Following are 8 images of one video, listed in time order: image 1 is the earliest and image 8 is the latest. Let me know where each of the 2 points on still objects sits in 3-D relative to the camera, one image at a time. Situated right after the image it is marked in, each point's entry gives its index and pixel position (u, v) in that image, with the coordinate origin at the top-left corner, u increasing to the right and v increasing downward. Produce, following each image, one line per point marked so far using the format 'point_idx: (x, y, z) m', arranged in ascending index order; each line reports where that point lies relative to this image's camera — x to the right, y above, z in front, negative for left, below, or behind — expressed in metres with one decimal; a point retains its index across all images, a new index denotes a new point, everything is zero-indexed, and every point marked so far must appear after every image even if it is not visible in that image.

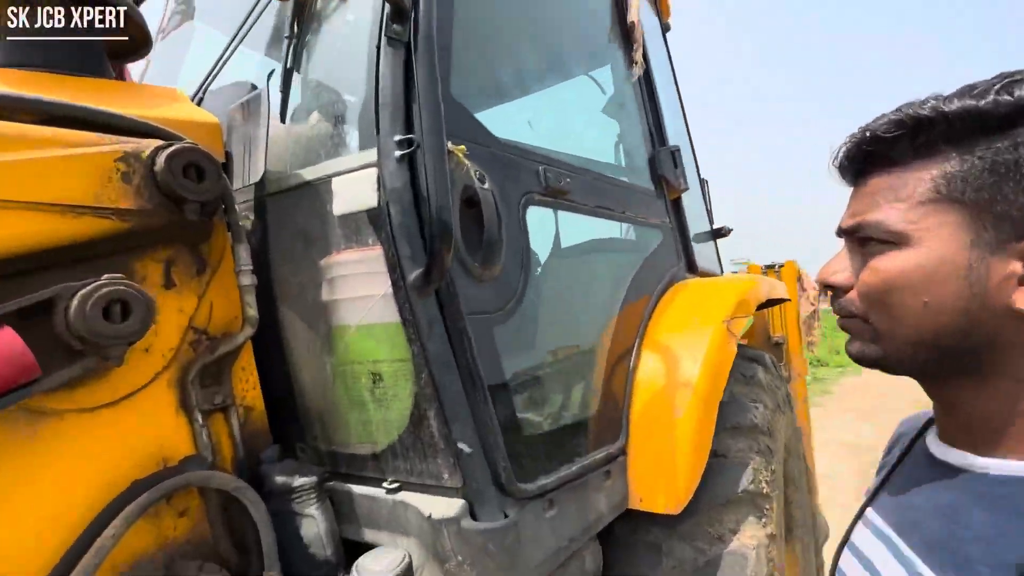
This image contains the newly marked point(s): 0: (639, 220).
0: (+0.4, +0.2, +2.4) m
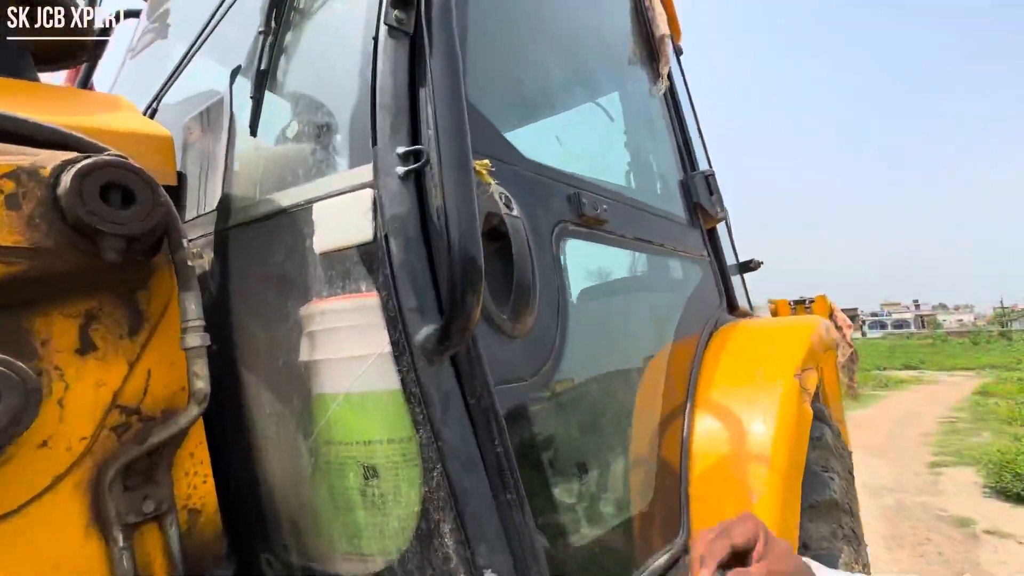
0: (+0.5, +0.1, +2.1) m
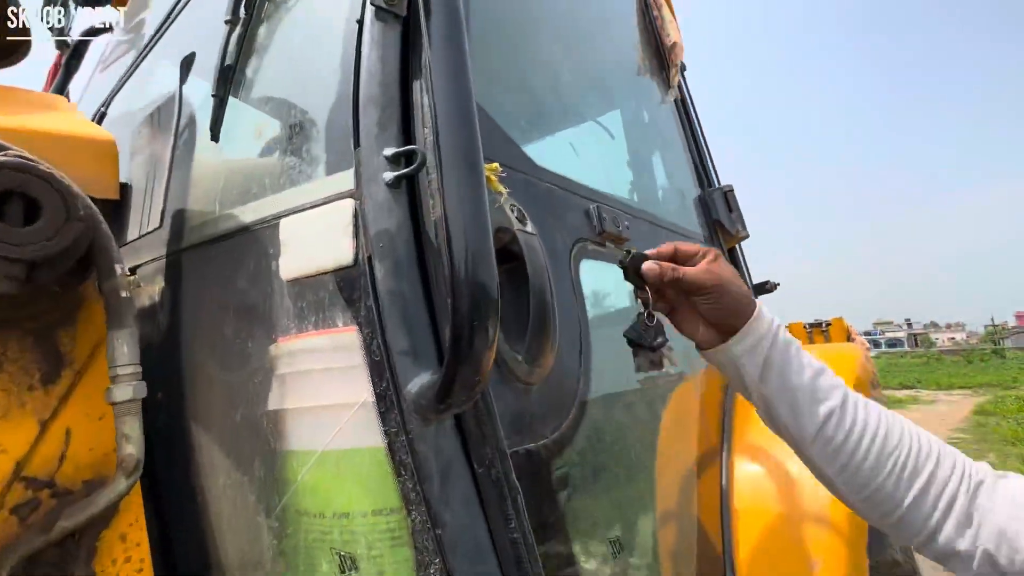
0: (+0.5, 0.0, +1.8) m
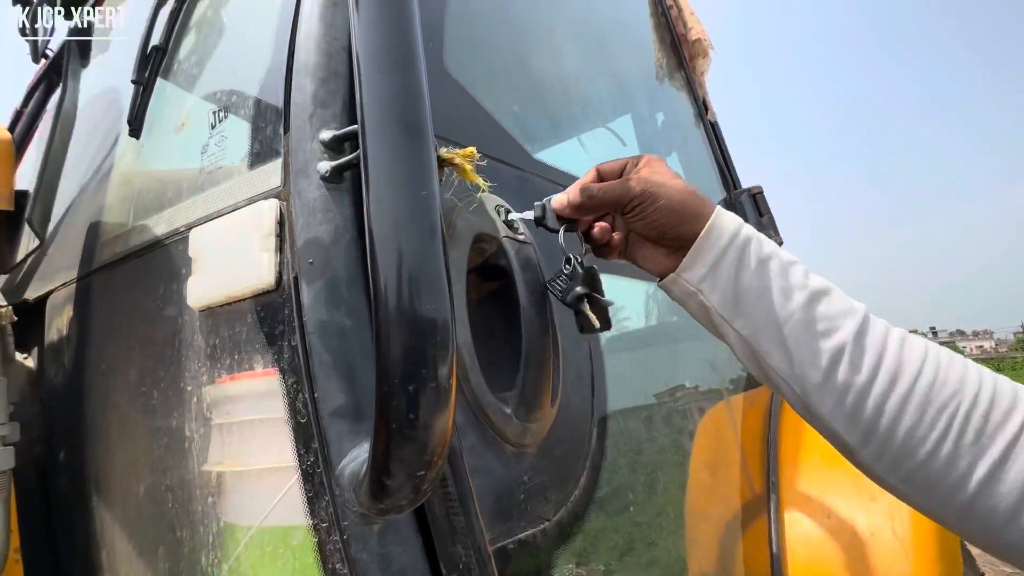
0: (+0.5, 0.0, +1.6) m
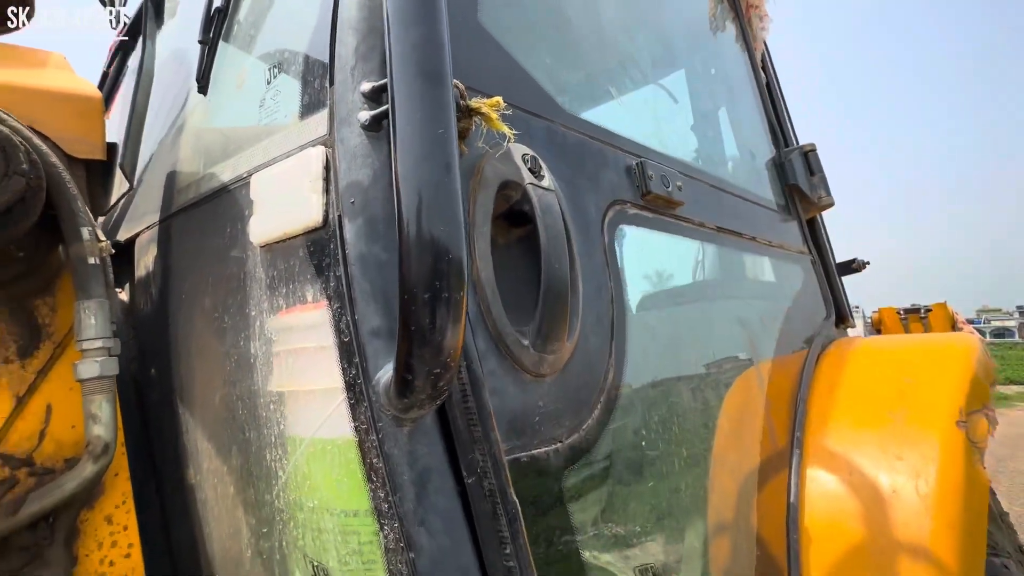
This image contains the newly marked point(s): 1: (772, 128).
0: (+0.6, +0.1, +1.6) m
1: (+0.8, +0.5, +2.0) m
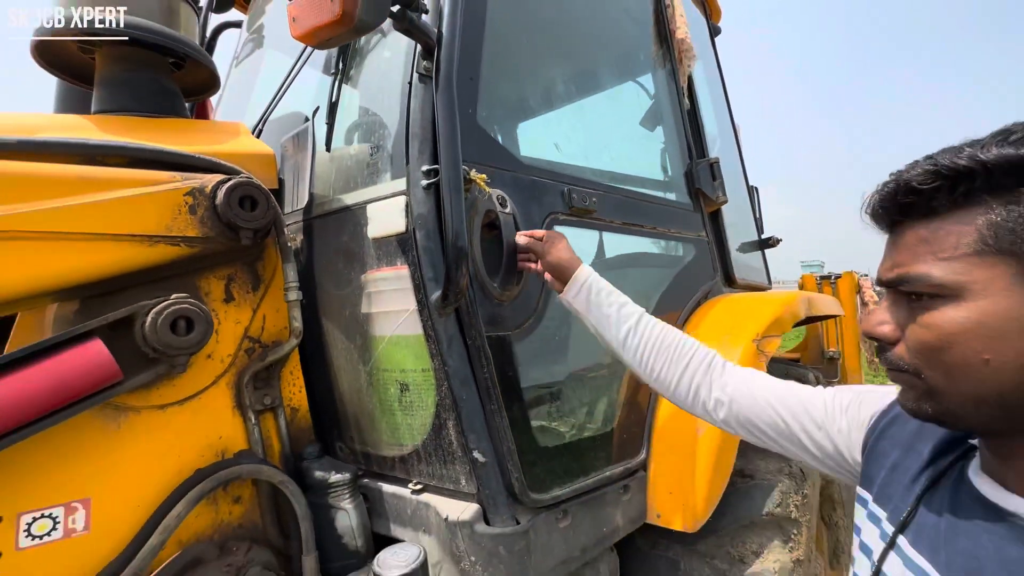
0: (+0.6, +0.2, +2.5) m
1: (+0.7, +0.6, +2.8) m
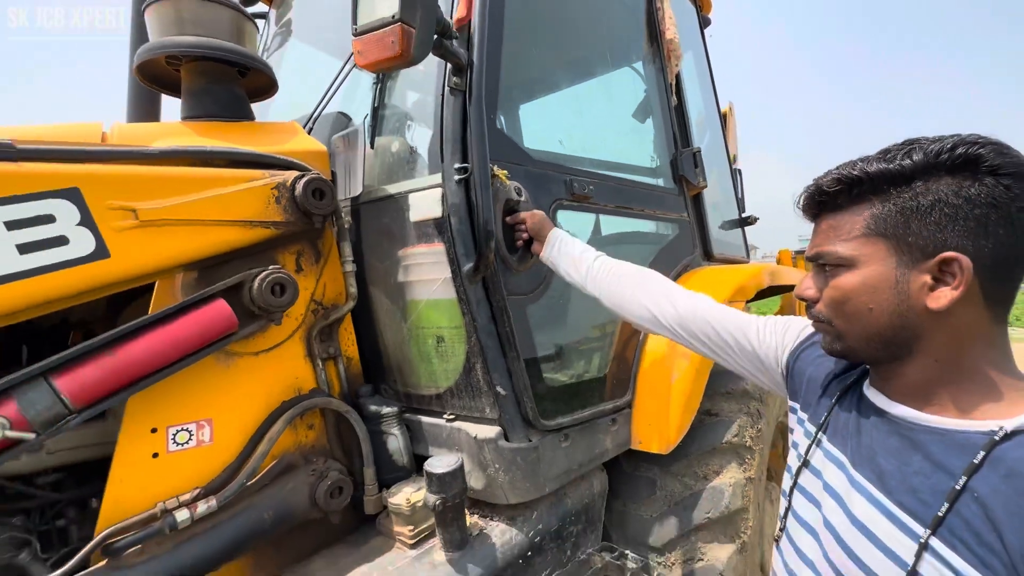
0: (+0.6, +0.3, +2.9) m
1: (+0.8, +0.7, +3.3) m
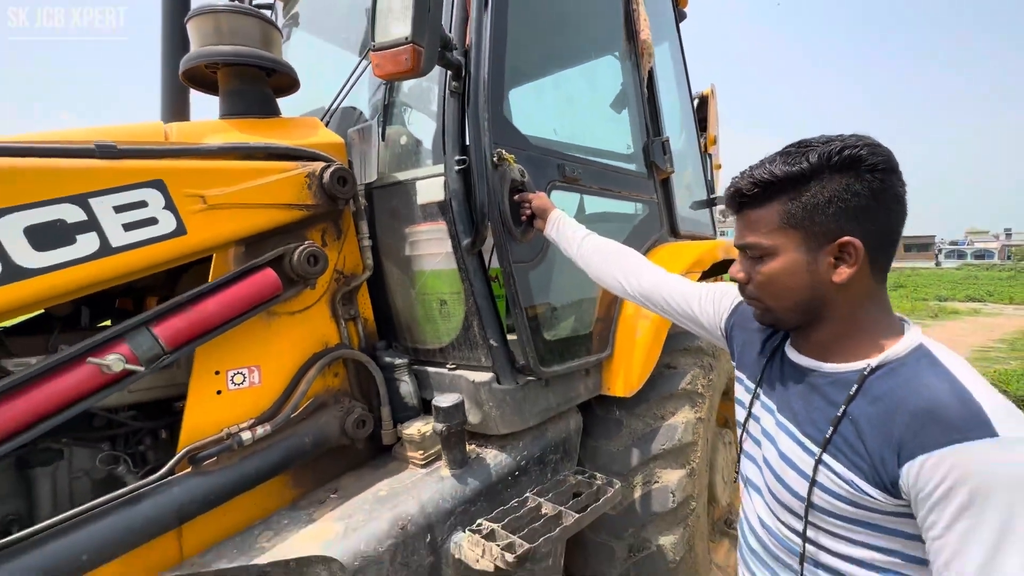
0: (+0.6, +0.4, +3.3) m
1: (+0.7, +0.9, +3.7) m
